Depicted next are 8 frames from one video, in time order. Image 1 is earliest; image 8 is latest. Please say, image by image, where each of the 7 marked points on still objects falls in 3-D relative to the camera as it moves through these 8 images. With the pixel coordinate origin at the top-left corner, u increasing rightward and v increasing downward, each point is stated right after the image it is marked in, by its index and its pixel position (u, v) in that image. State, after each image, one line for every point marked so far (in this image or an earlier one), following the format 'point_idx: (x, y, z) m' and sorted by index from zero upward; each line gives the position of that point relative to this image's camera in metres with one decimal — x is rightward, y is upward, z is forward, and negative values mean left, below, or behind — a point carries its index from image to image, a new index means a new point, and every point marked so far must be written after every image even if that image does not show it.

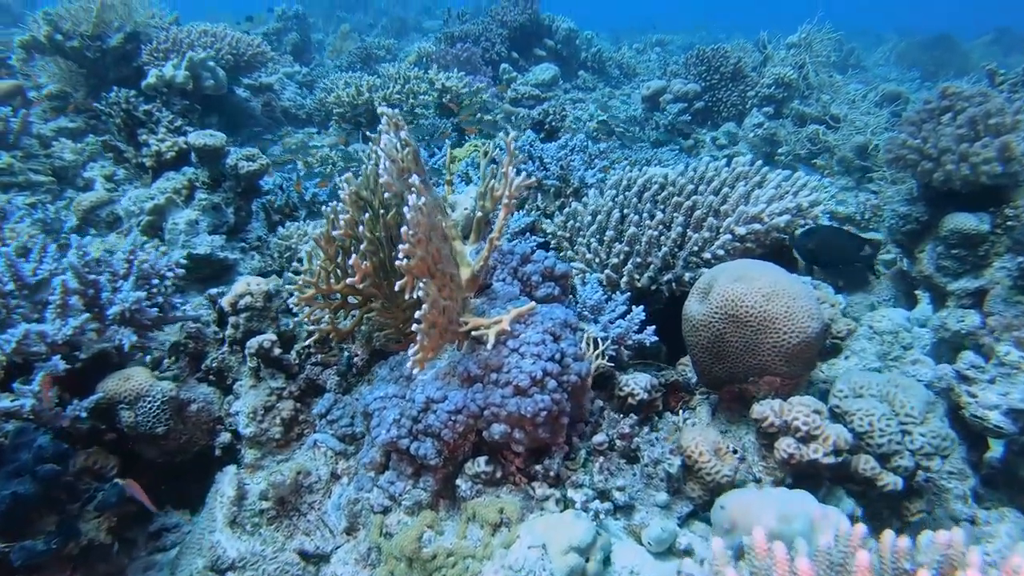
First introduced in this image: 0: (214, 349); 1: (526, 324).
0: (-1.5, -0.3, +3.6) m
1: (+0.1, -0.1, +2.9) m
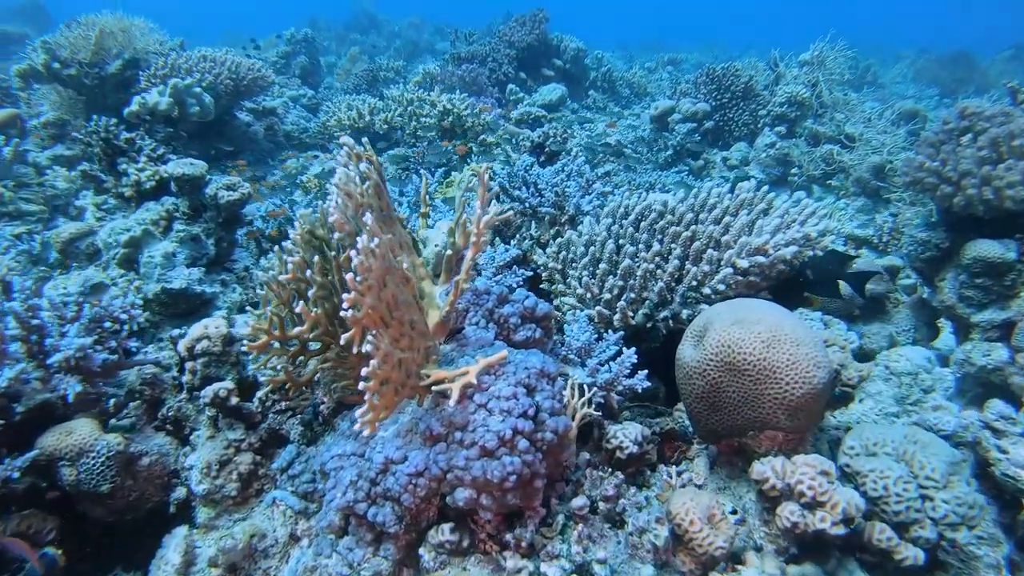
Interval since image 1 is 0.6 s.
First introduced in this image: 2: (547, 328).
0: (-1.6, -0.5, +3.3) m
1: (-0.1, -0.3, +2.6) m
2: (+0.2, -0.2, +3.2) m
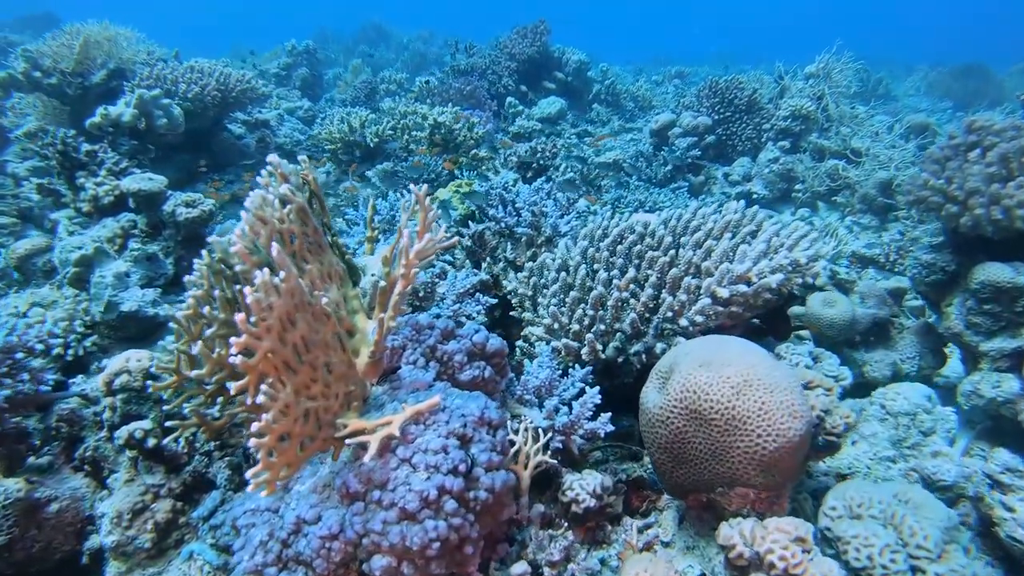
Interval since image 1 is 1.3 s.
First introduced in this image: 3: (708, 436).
0: (-1.8, -0.6, +3.1) m
1: (-0.3, -0.4, +2.3) m
2: (0.0, -0.3, +2.9) m
3: (+0.7, -0.5, +2.4) m
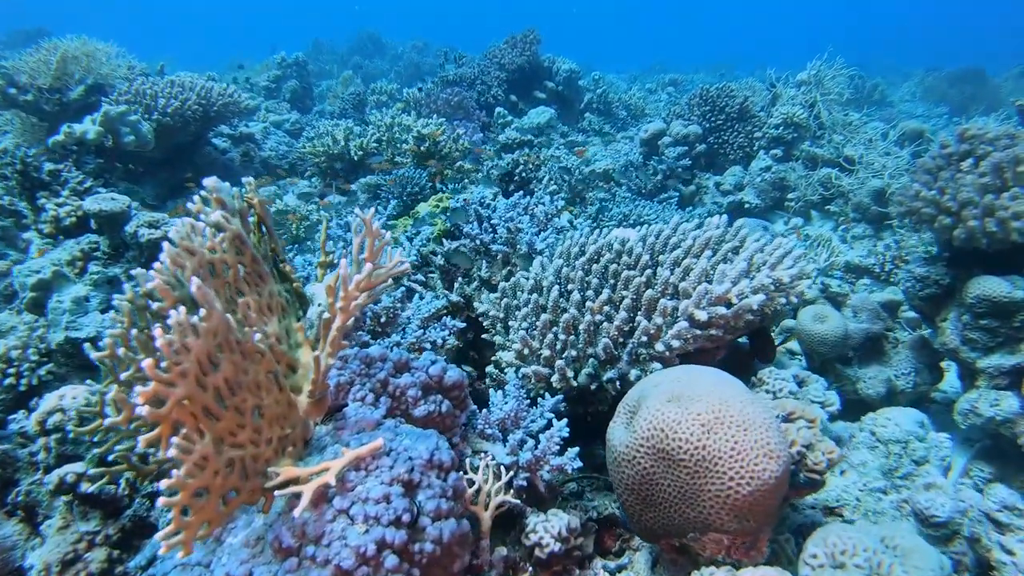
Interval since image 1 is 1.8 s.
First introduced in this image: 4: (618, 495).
0: (-1.9, -0.7, +2.9) m
1: (-0.4, -0.5, +2.1) m
2: (-0.2, -0.4, +2.7) m
3: (+0.5, -0.6, +2.3) m
4: (+0.4, -0.7, +2.5) m
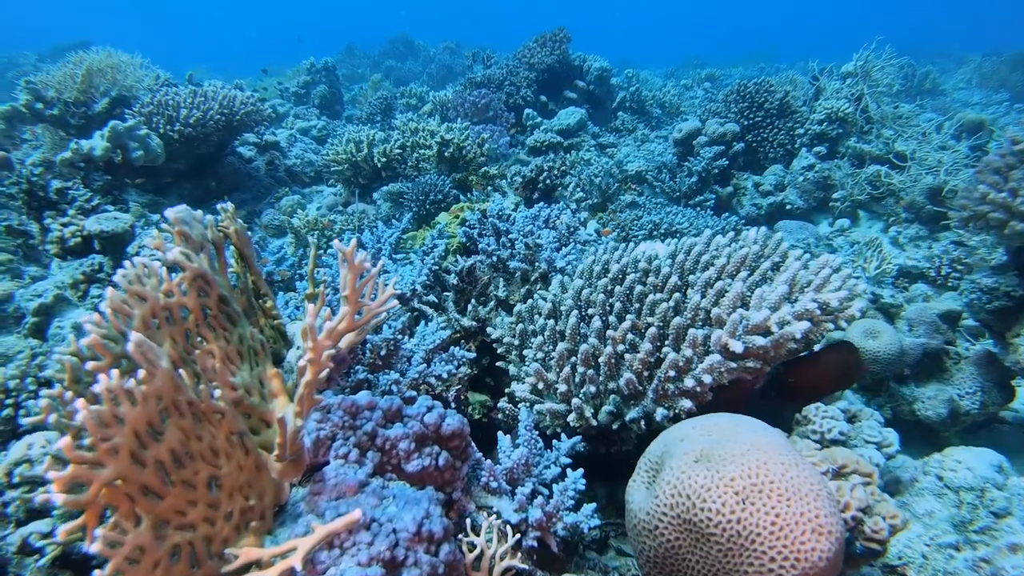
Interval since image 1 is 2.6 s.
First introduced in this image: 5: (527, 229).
0: (-1.9, -0.9, +2.7) m
1: (-0.4, -0.7, +1.9) m
2: (-0.2, -0.5, +2.4) m
3: (+0.5, -0.7, +1.9) m
4: (+0.4, -0.8, +2.2) m
5: (+0.1, +0.4, +4.3) m
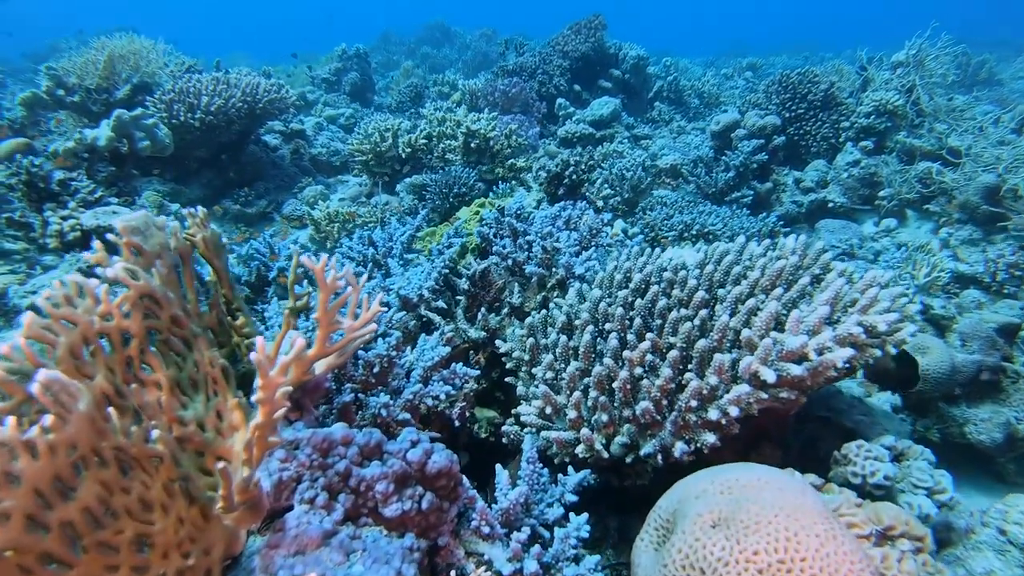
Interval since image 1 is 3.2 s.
0: (-1.9, -0.9, +2.5) m
1: (-0.5, -0.7, +1.6) m
2: (-0.2, -0.6, +2.2) m
3: (+0.5, -0.8, +1.6) m
4: (+0.3, -0.9, +1.9) m
5: (+0.2, +0.3, +4.0) m
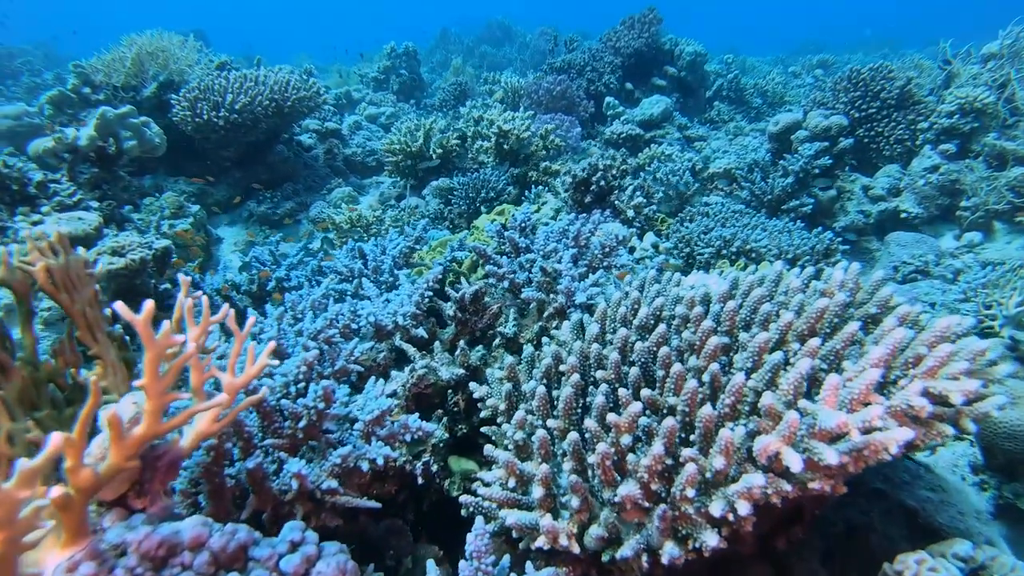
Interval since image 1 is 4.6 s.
0: (-2.0, -1.0, +2.1) m
1: (-0.7, -0.8, +1.1) m
2: (-0.4, -0.7, +1.6) m
3: (+0.2, -0.9, +1.0) m
4: (+0.1, -1.0, +1.3) m
5: (+0.2, +0.2, +3.5) m
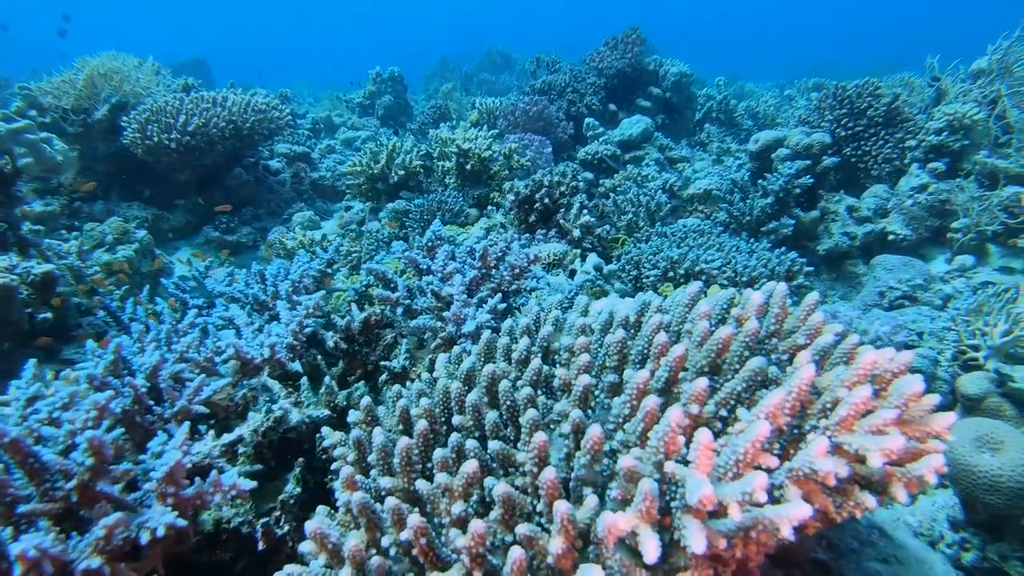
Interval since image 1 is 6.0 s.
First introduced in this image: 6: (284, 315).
0: (-2.5, -1.0, +1.6) m
1: (-1.2, -0.9, +0.6) m
2: (-0.8, -0.8, +1.2) m
3: (-0.2, -0.9, +0.5) m
4: (-0.3, -1.1, +0.8) m
5: (-0.2, +0.1, +3.0) m
6: (-0.9, -0.1, +2.9) m
